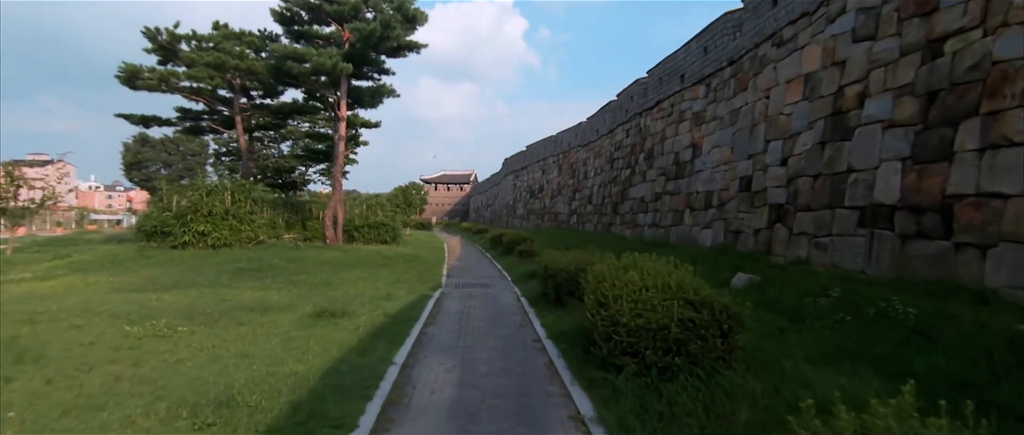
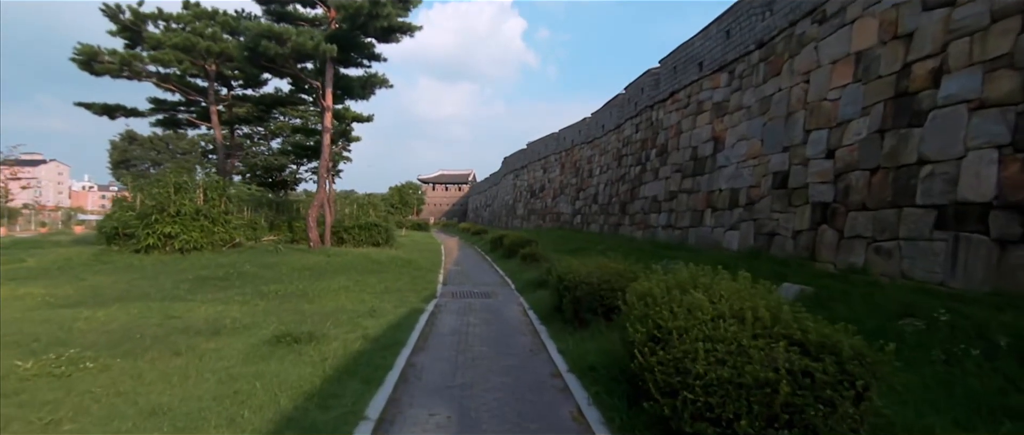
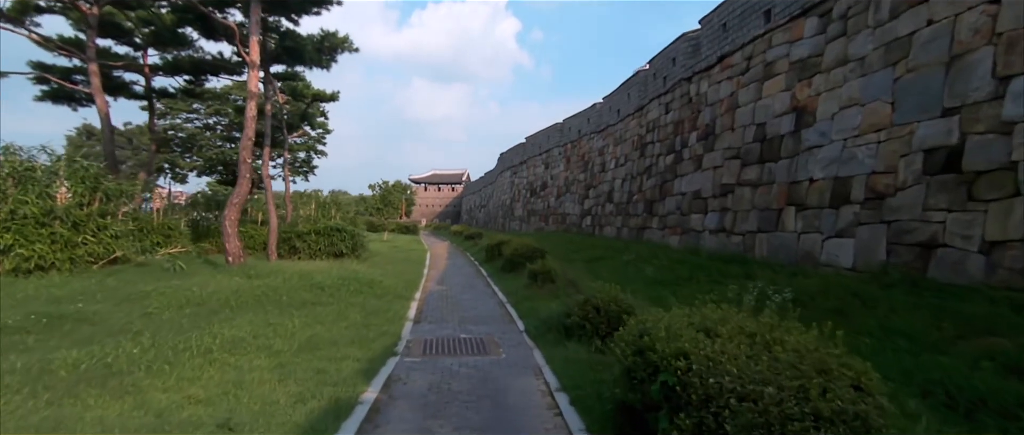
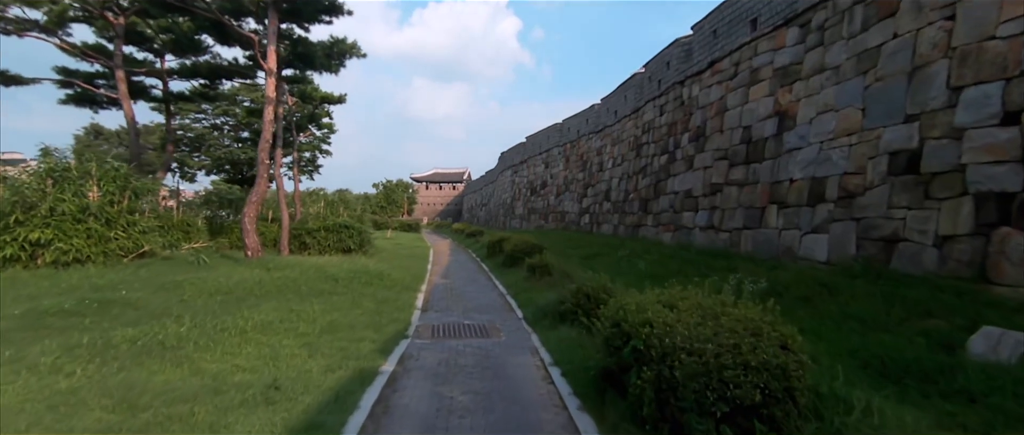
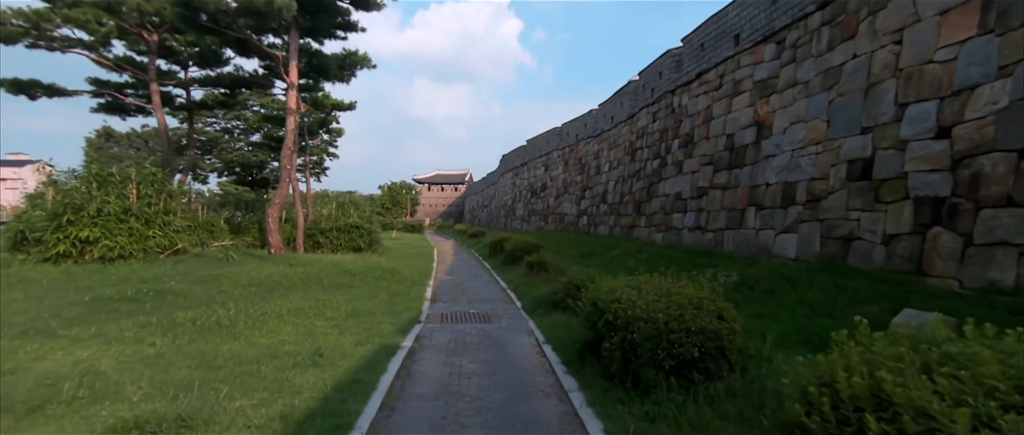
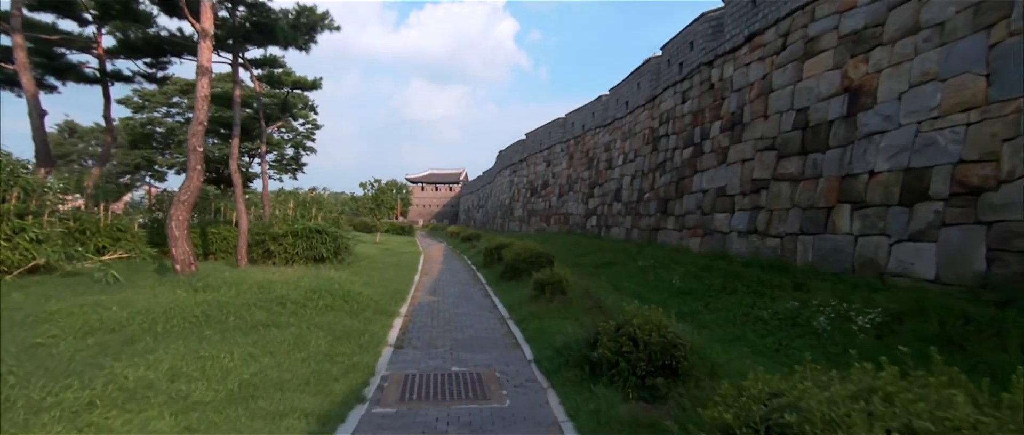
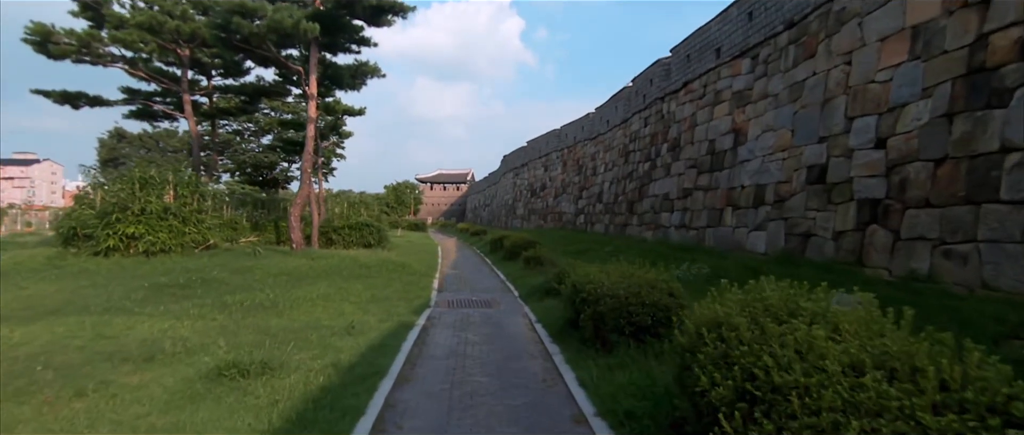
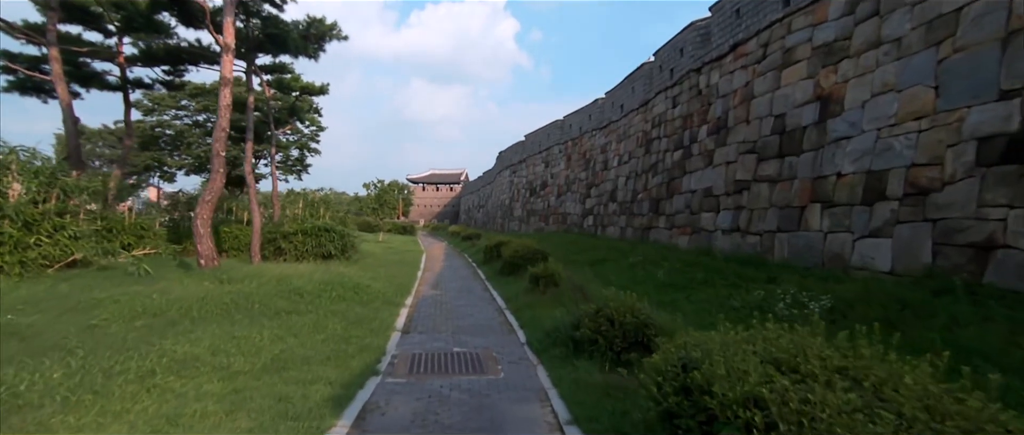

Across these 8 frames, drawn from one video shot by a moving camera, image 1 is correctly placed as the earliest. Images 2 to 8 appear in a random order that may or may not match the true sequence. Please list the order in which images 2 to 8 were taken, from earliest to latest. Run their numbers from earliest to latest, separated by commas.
2, 7, 5, 4, 3, 8, 6
